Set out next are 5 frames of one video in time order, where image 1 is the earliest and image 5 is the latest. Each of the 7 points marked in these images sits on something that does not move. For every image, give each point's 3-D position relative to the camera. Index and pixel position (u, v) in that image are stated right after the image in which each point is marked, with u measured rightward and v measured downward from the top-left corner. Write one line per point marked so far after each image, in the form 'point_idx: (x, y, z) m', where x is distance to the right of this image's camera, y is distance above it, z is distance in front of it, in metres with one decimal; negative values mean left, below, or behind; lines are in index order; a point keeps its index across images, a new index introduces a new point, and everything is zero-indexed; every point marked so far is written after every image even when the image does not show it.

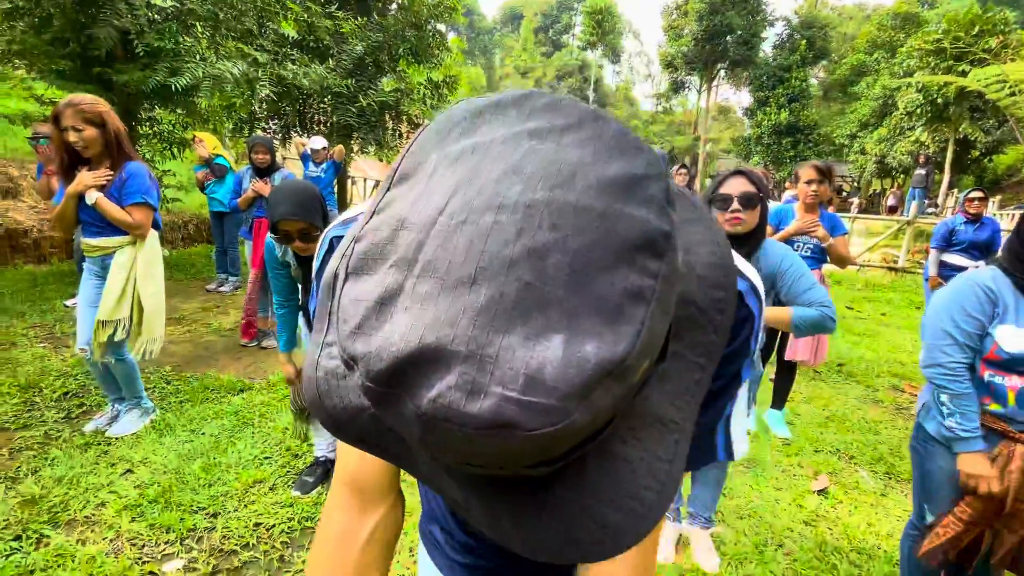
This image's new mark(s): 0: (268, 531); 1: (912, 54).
0: (-1.1, -1.1, +2.1) m
1: (+11.9, +6.9, +14.0) m
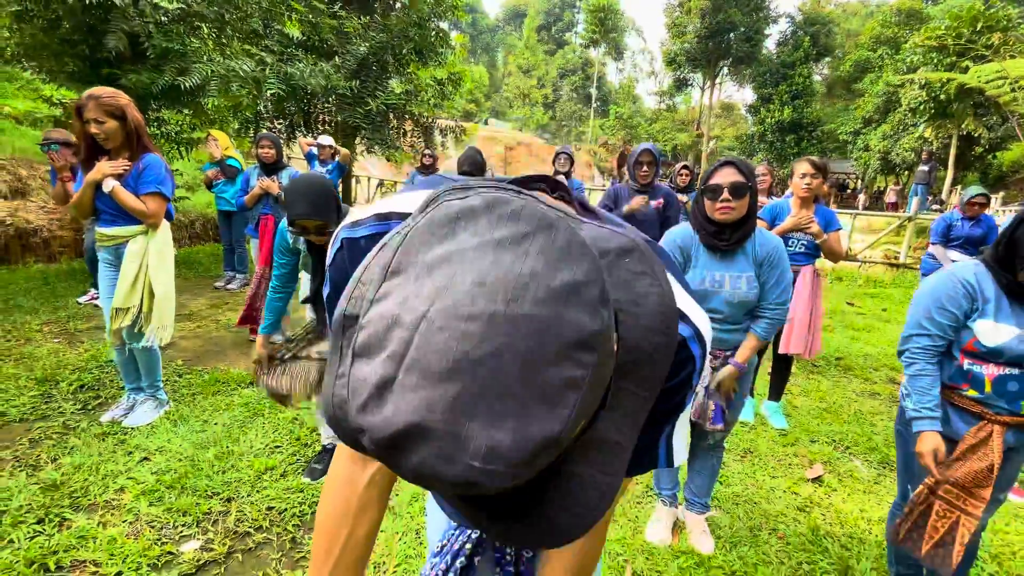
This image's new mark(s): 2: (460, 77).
0: (-1.1, -1.1, +2.2) m
1: (+11.9, +7.0, +14.0) m
2: (-1.0, +4.2, +9.5) m
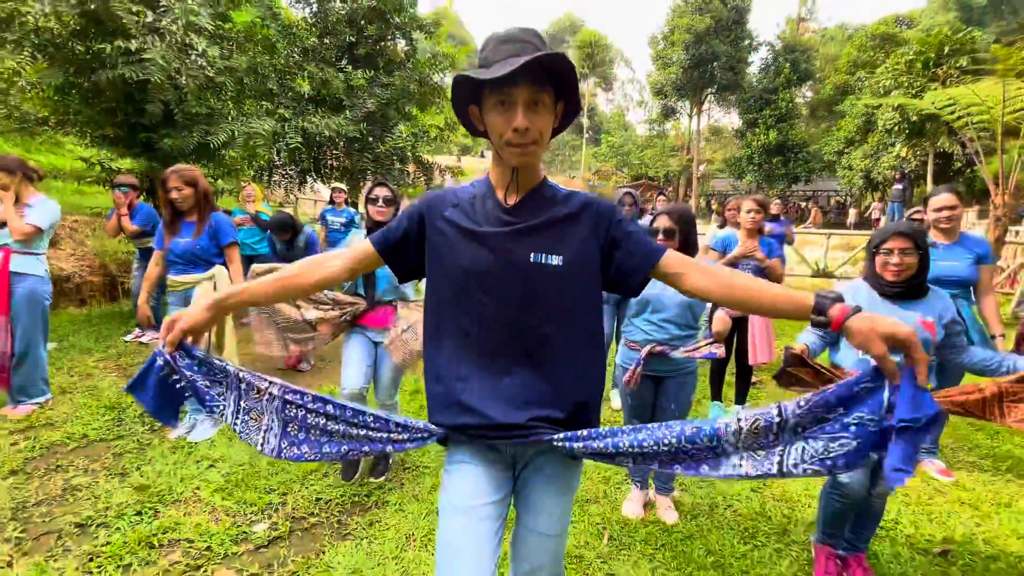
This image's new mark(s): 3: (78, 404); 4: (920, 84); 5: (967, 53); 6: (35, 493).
0: (-1.1, -1.2, +2.8) m
1: (+11.7, +6.7, +14.9) m
2: (-1.2, +3.6, +10.4) m
3: (-3.6, -1.0, +4.0) m
4: (+10.7, +5.3, +12.4) m
5: (+11.0, +5.7, +11.6) m
6: (-2.8, -1.2, +2.9) m
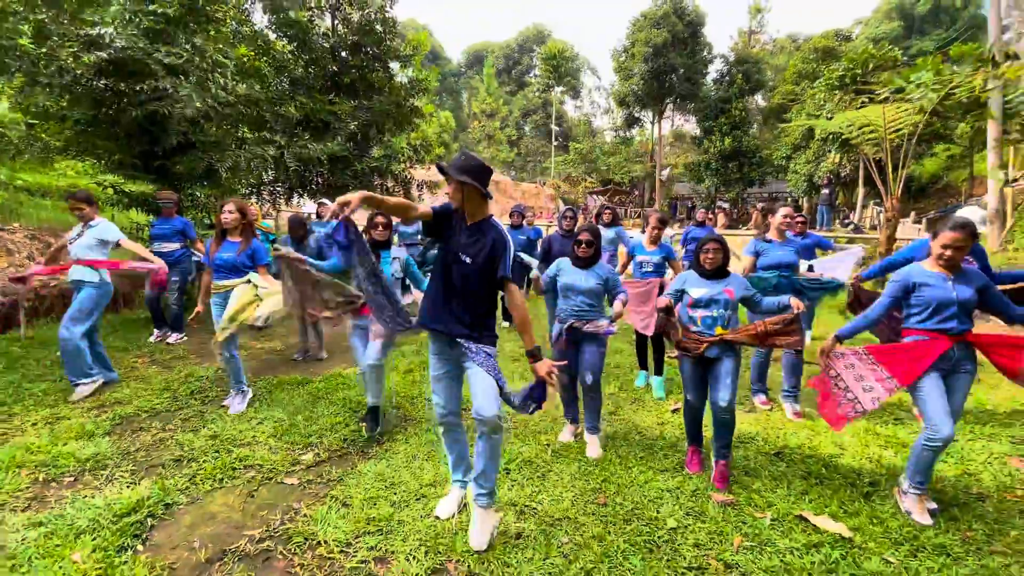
0: (-1.3, -1.2, +3.9) m
1: (+10.6, +6.9, +16.7) m
2: (-1.9, +3.5, +11.5) m
3: (-3.9, -1.0, +4.9) m
4: (+9.8, +5.5, +14.1) m
5: (+10.1, +5.9, +13.4) m
6: (-3.1, -1.2, +3.8) m
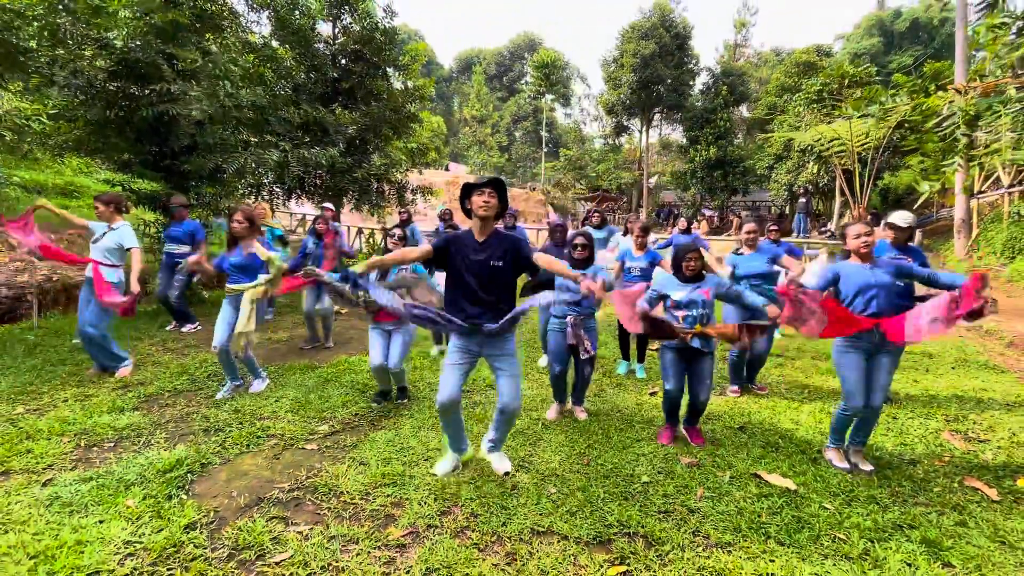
0: (-1.3, -1.1, +4.3) m
1: (+10.3, +6.7, +17.5) m
2: (-2.1, +3.6, +11.9) m
3: (-4.0, -0.9, +5.3) m
4: (+9.5, +5.4, +14.8) m
5: (+9.9, +5.8, +14.2) m
6: (-3.1, -1.1, +4.2) m
